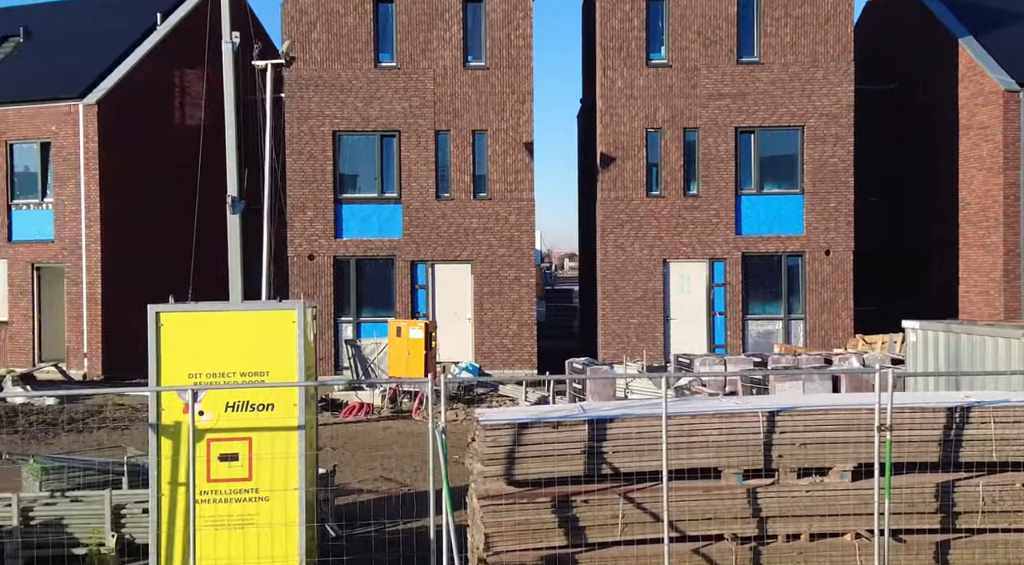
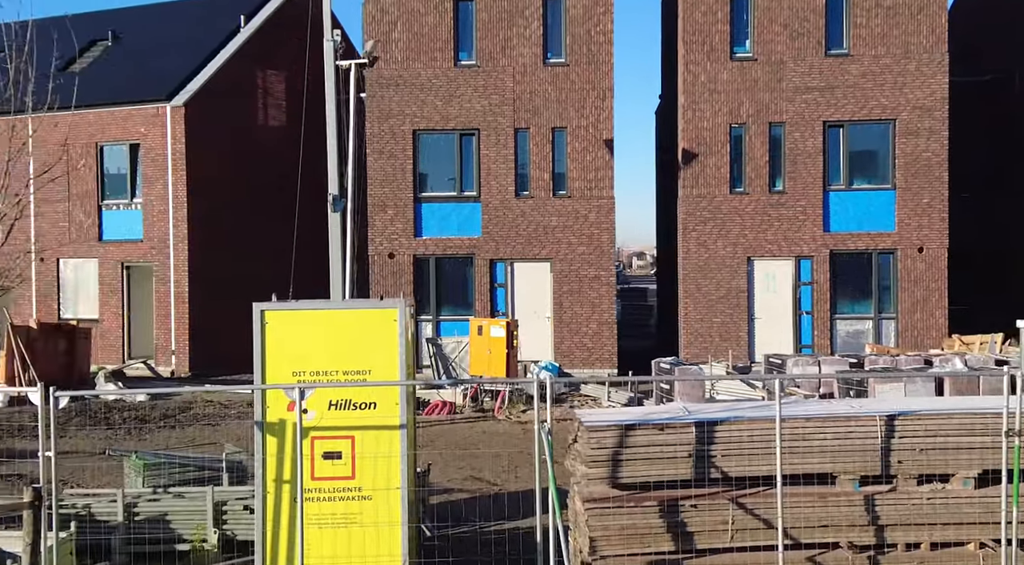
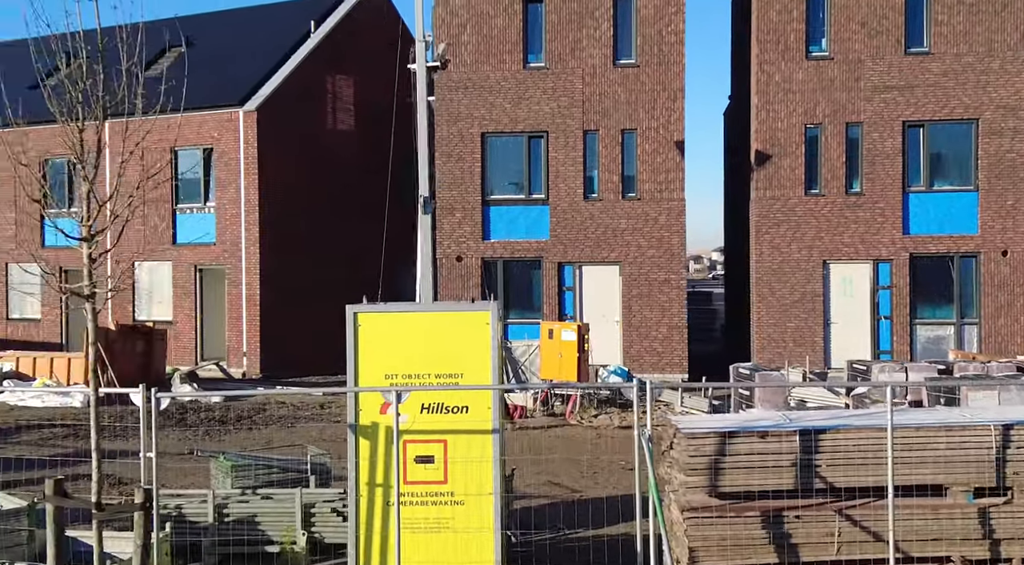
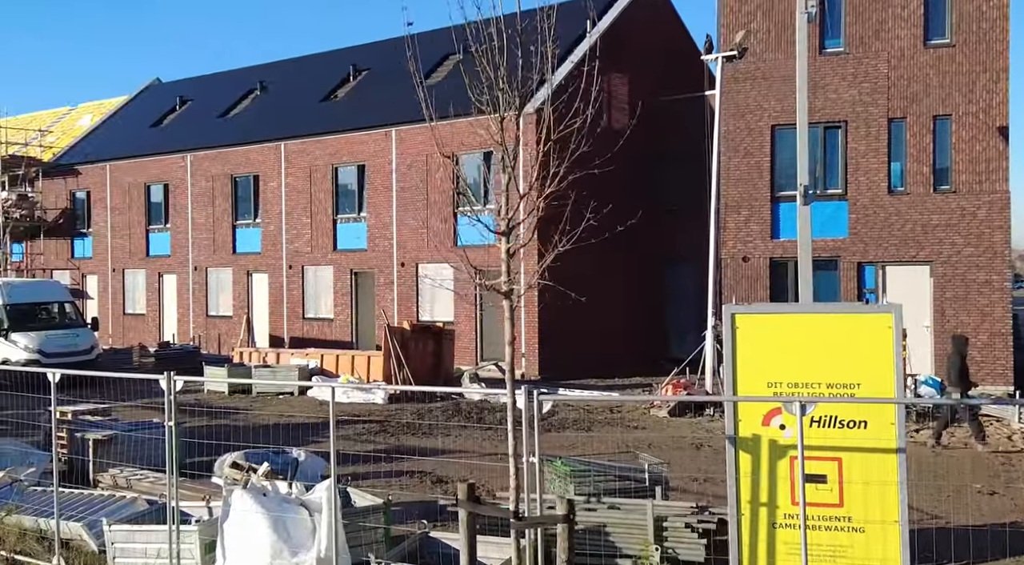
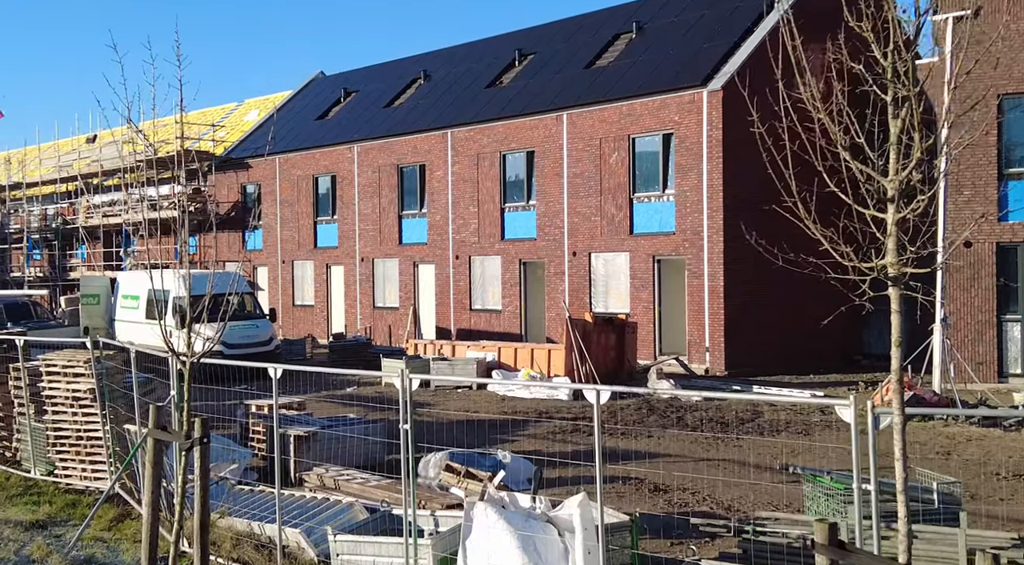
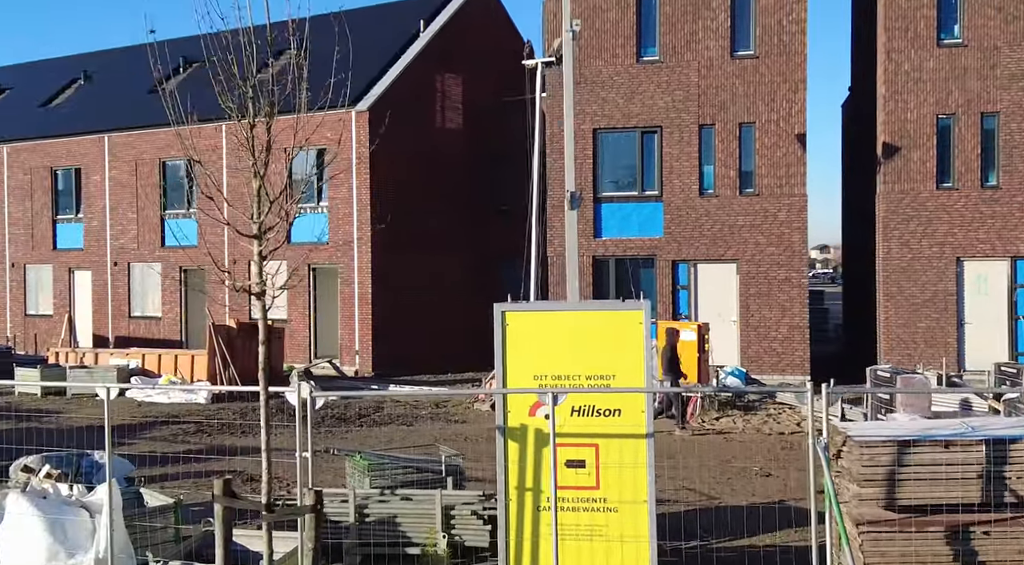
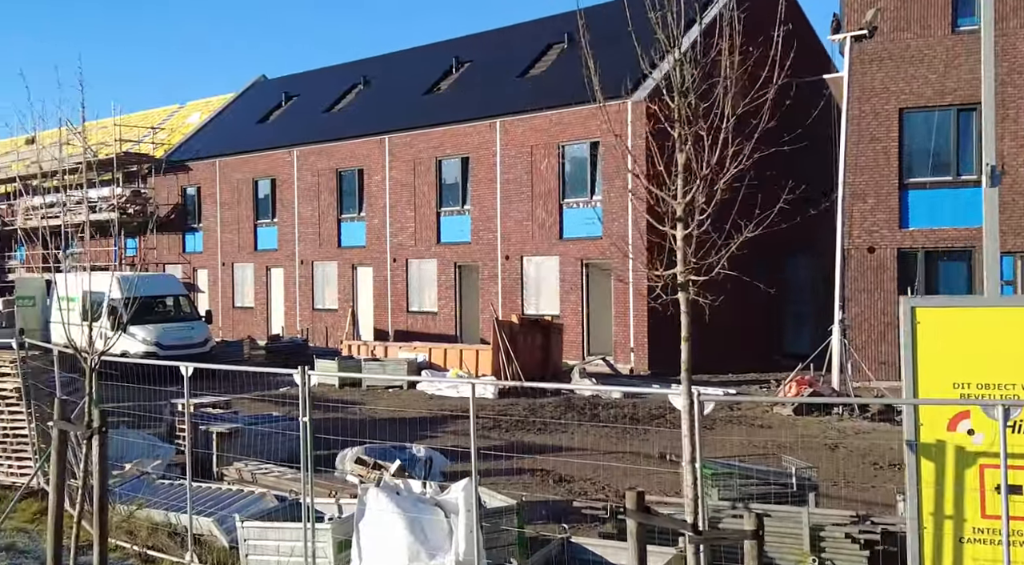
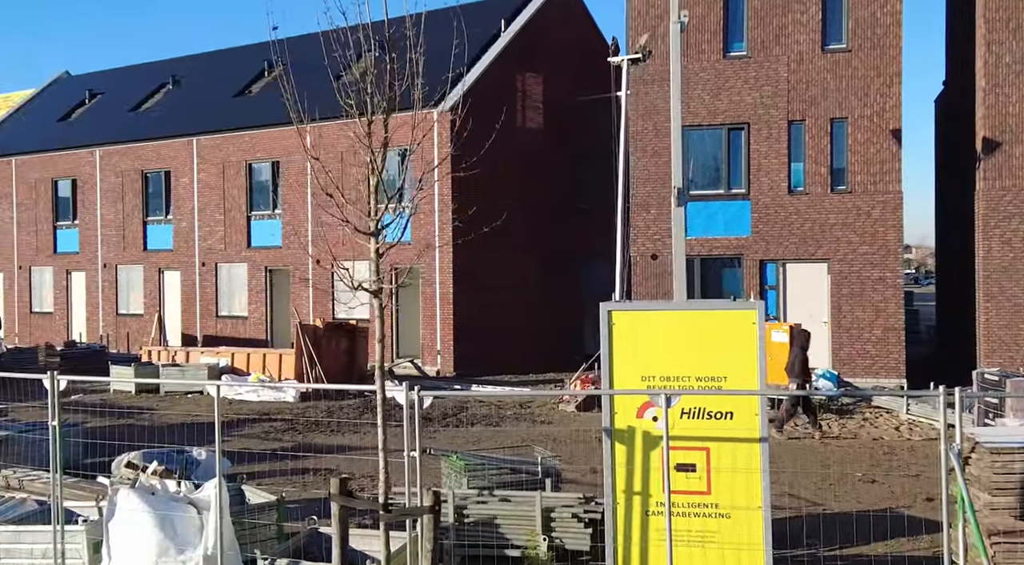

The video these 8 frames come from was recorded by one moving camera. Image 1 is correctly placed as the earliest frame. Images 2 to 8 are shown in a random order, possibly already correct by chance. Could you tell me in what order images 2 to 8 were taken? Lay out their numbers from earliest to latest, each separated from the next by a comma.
2, 3, 6, 8, 4, 7, 5
